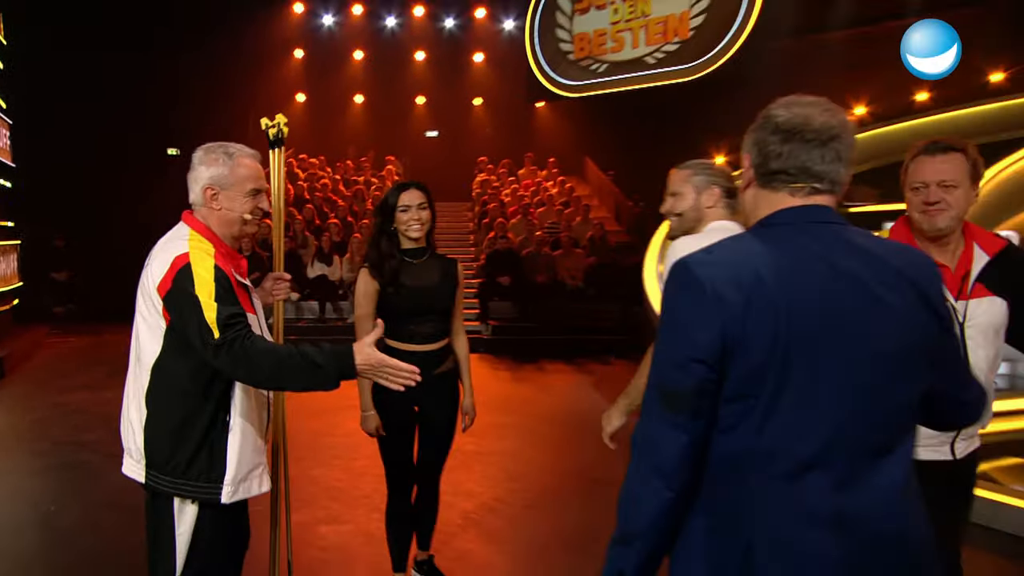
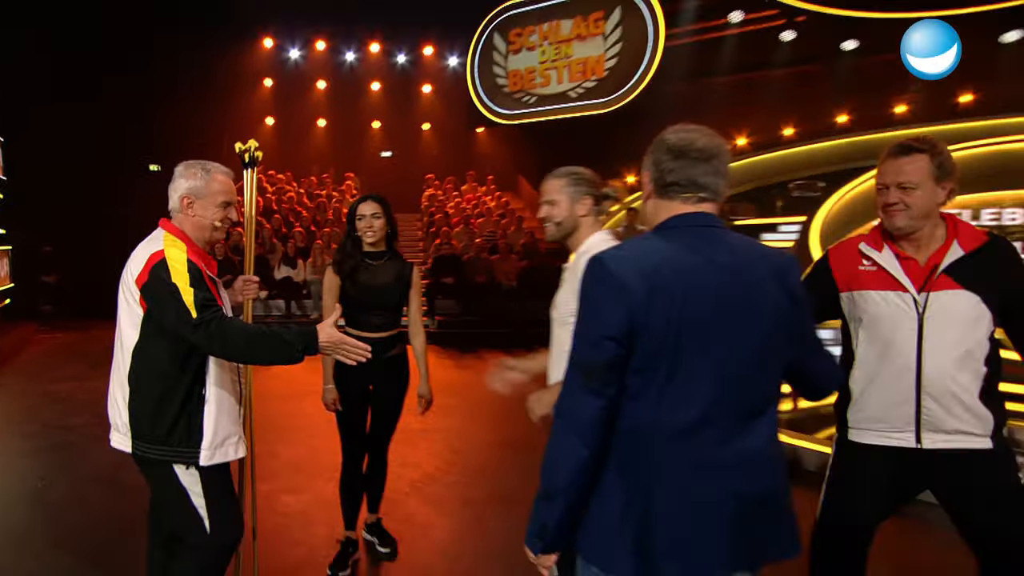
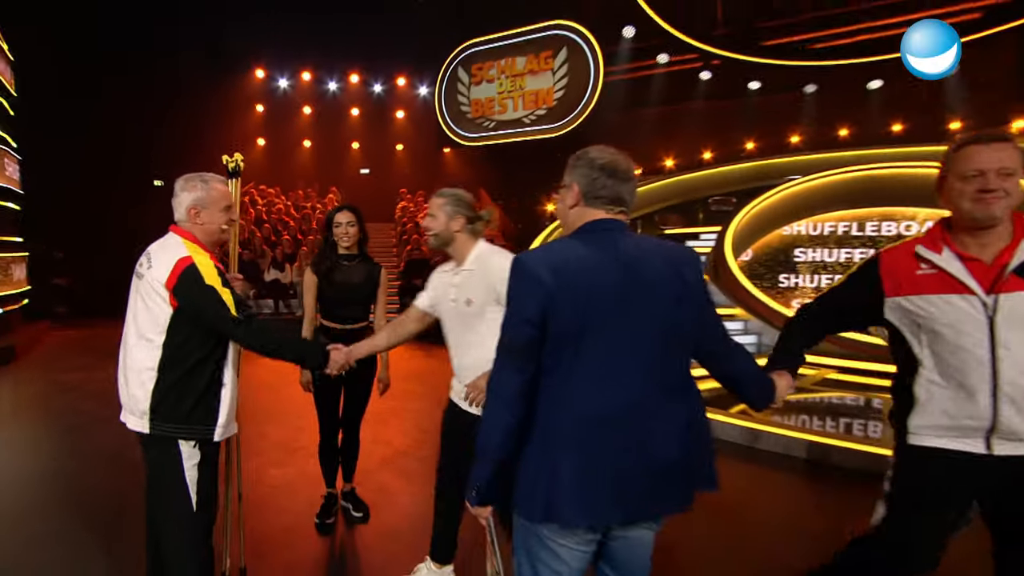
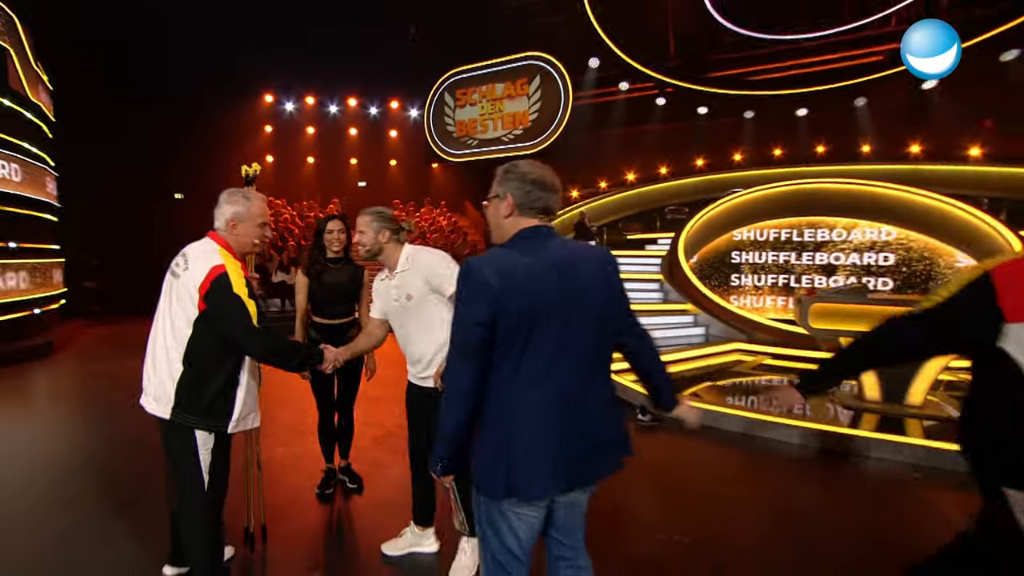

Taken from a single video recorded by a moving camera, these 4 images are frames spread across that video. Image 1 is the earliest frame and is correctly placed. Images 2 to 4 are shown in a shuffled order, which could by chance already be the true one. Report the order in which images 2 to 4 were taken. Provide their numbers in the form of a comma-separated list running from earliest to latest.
2, 3, 4
